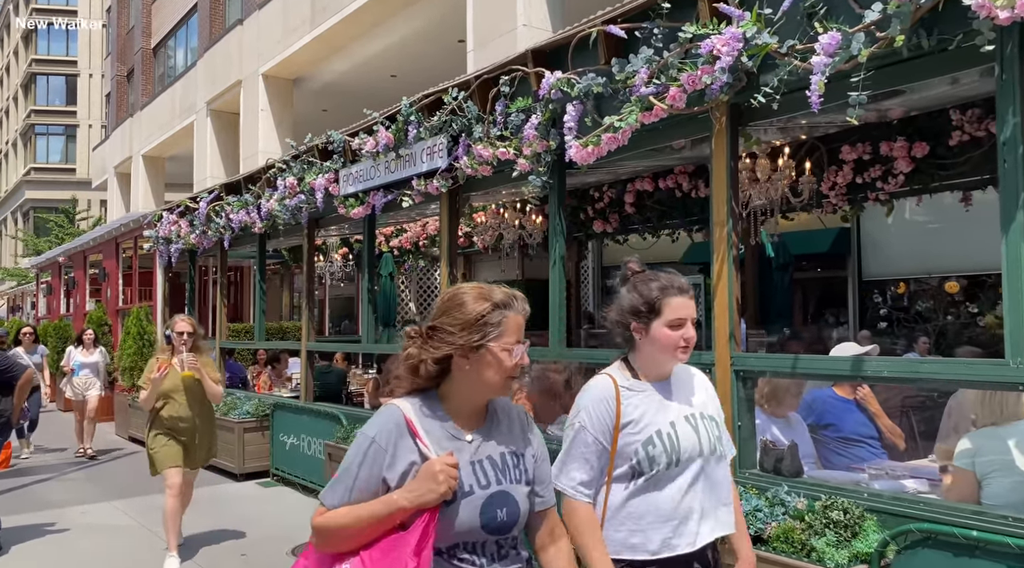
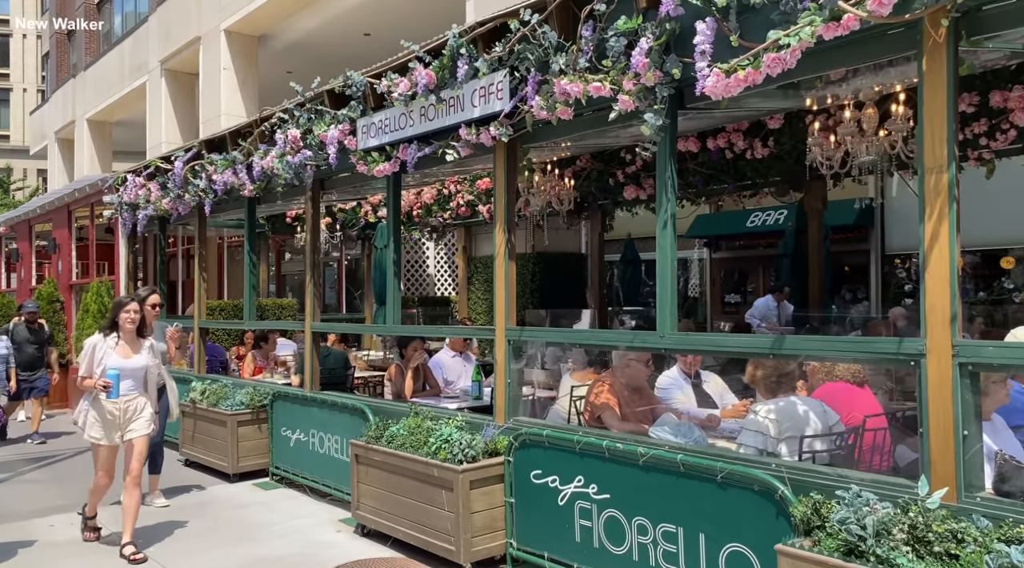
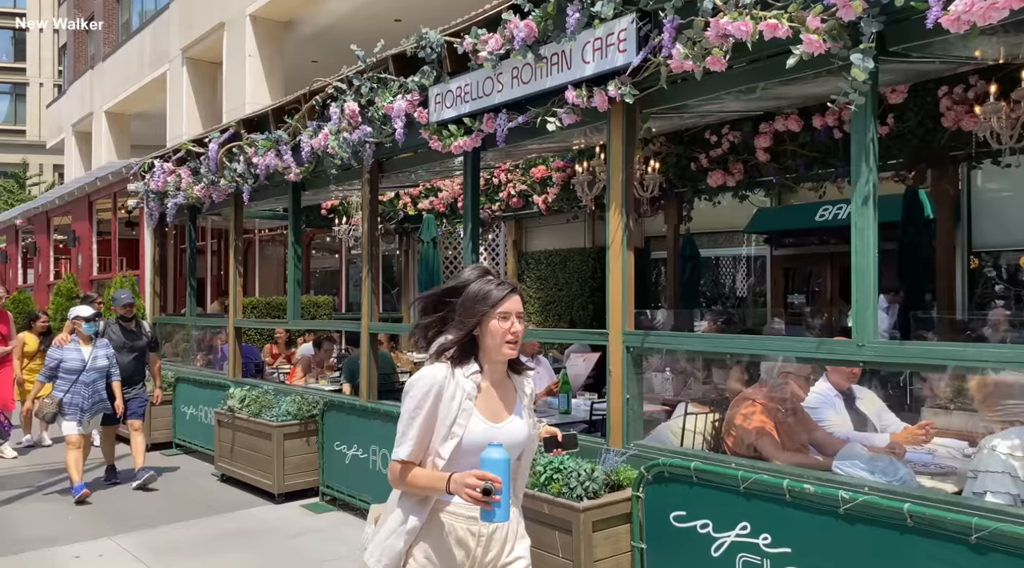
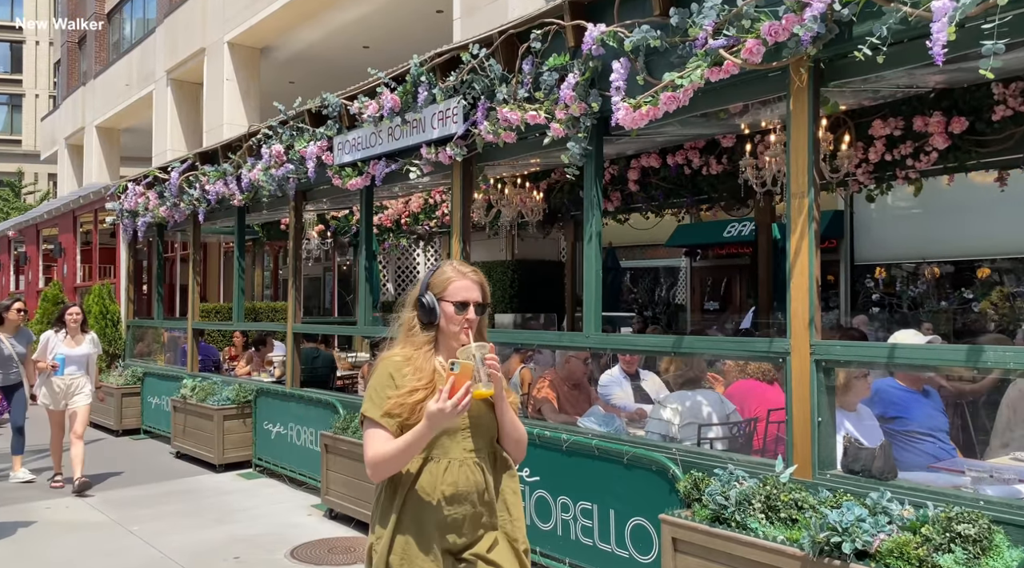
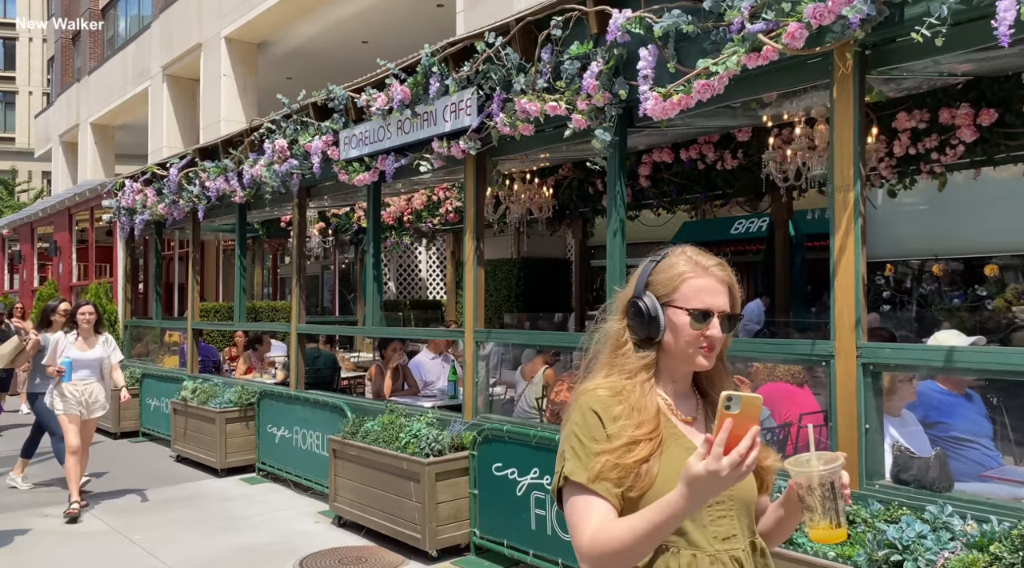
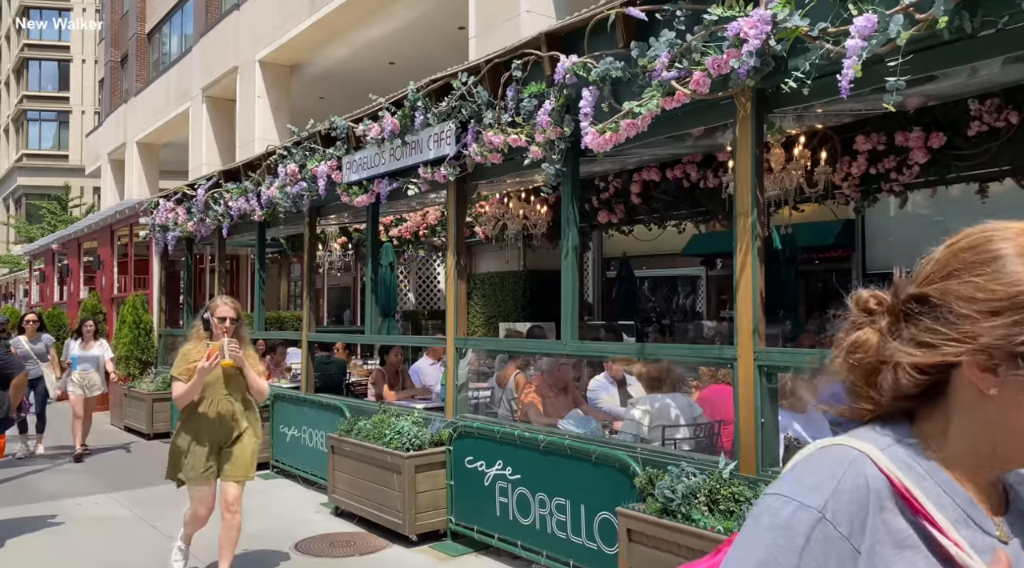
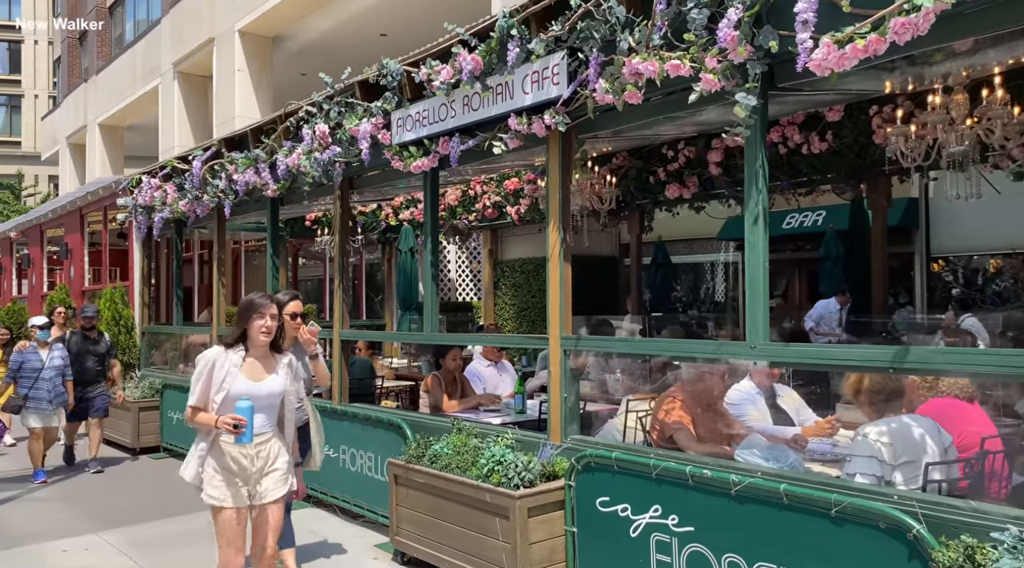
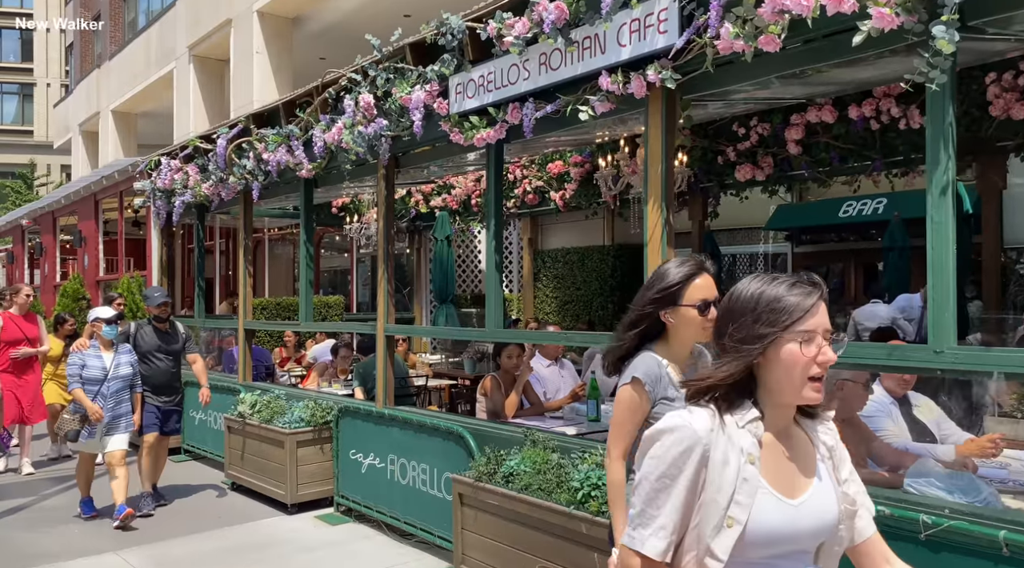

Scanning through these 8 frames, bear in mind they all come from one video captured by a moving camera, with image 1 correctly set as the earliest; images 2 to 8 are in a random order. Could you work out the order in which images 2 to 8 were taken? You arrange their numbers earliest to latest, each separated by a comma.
6, 4, 5, 2, 7, 3, 8
